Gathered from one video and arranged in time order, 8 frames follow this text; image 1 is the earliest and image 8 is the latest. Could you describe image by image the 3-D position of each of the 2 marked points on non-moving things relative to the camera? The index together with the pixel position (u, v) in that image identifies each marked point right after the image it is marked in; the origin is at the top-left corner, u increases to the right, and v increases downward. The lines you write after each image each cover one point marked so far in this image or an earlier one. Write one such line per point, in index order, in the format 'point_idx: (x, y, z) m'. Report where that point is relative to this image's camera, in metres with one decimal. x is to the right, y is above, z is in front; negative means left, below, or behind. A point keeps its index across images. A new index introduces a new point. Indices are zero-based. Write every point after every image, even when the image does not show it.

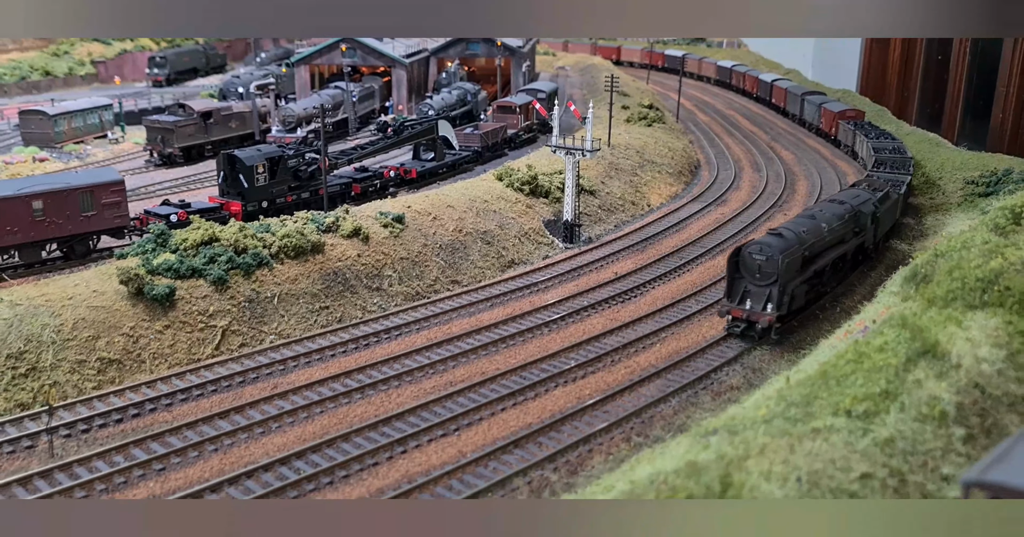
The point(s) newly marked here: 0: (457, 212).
0: (-0.4, +0.6, +9.7) m
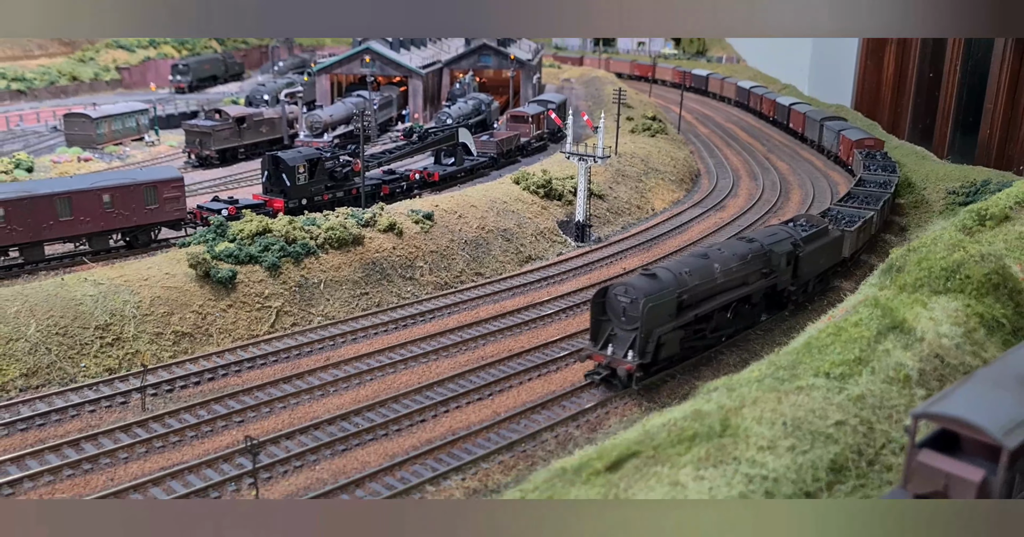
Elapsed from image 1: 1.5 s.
0: (-0.2, +0.6, +10.4) m
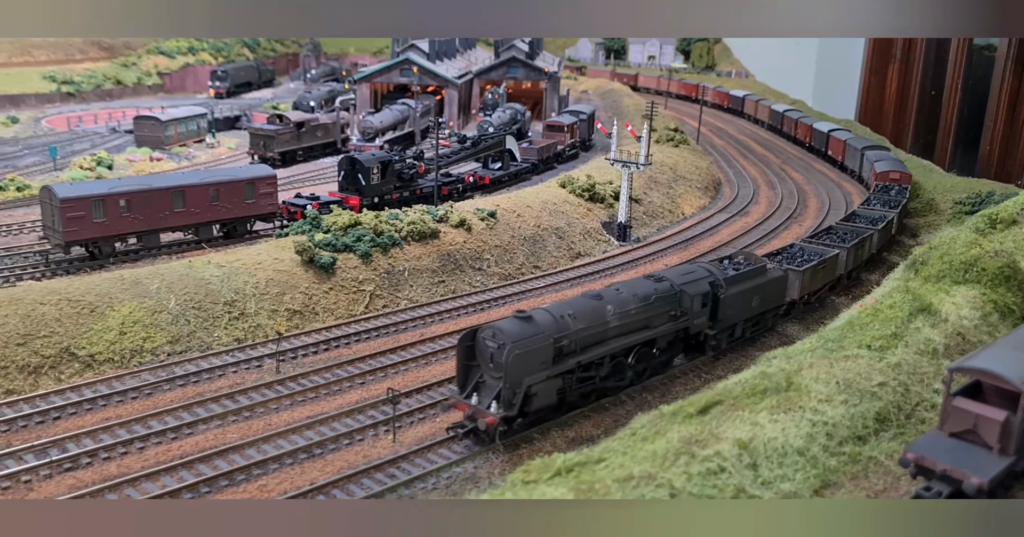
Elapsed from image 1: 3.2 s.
0: (+0.3, +0.7, +11.3) m
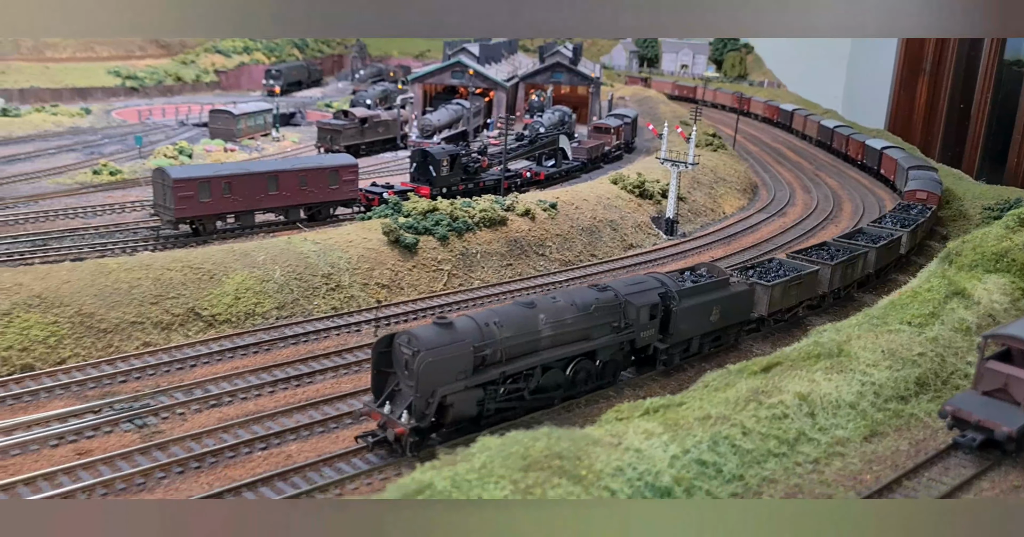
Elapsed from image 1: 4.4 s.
0: (+1.0, +0.8, +12.1) m
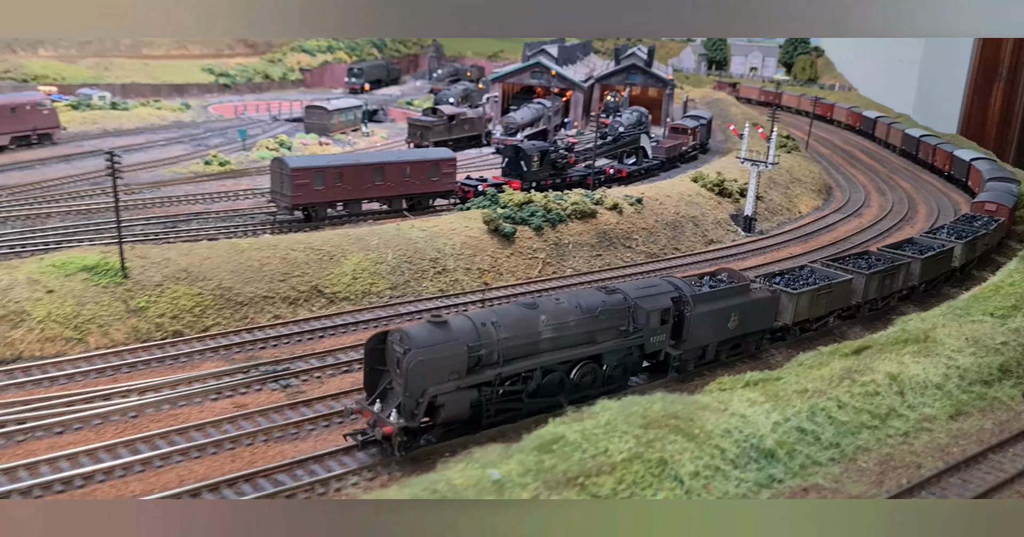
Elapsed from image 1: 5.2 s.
0: (+2.0, +0.8, +12.5) m
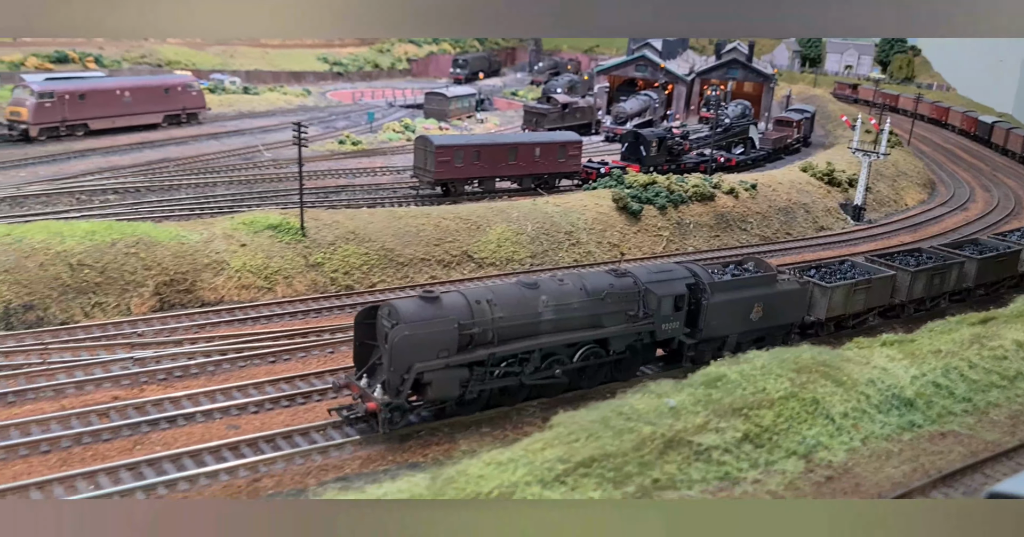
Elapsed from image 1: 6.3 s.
0: (+3.6, +1.0, +12.9) m
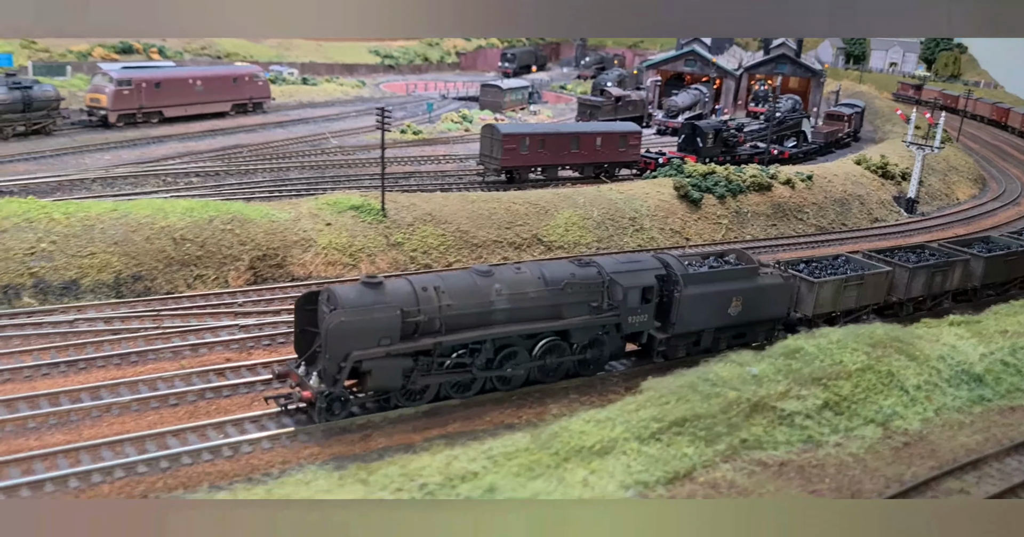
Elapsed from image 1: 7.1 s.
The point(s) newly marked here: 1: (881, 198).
0: (+4.3, +1.1, +13.1) m
1: (+5.0, +0.9, +13.0) m
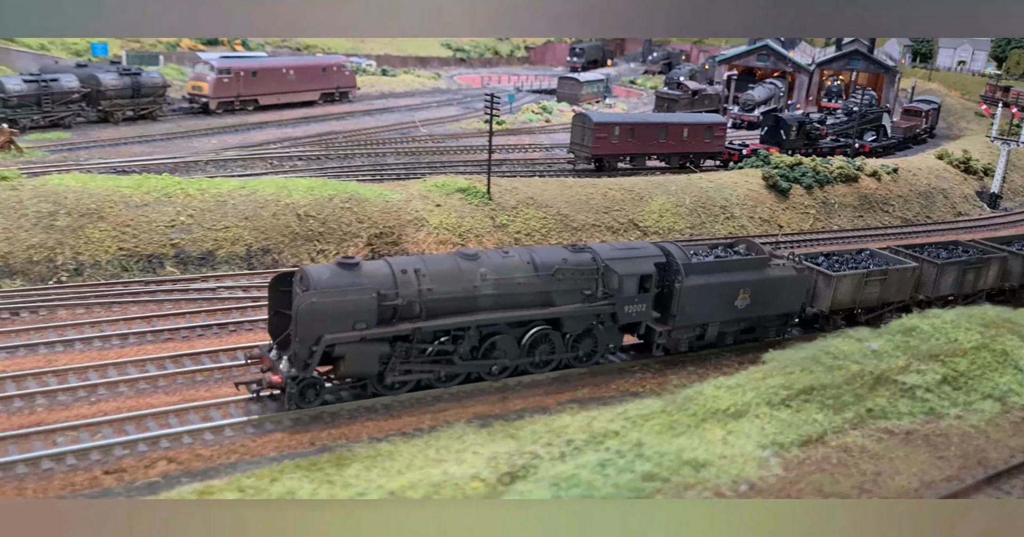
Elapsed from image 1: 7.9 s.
0: (+5.4, +1.2, +13.1) m
1: (+6.1, +1.0, +13.0) m
